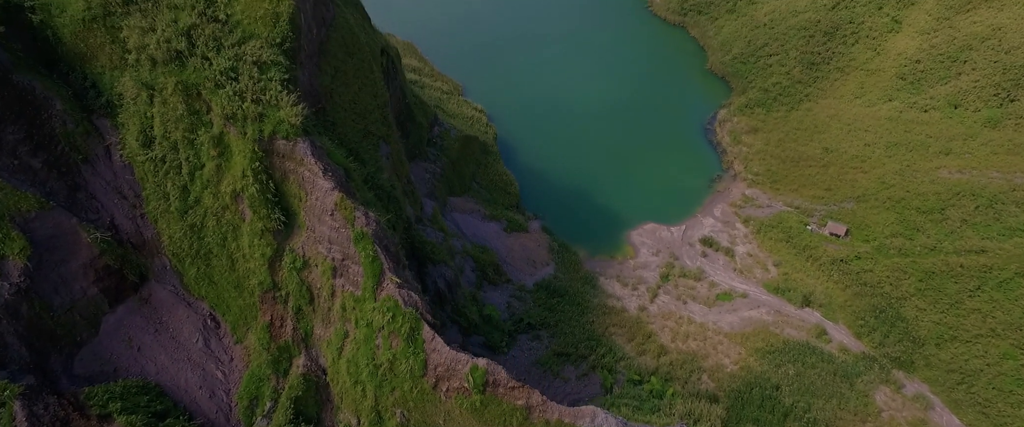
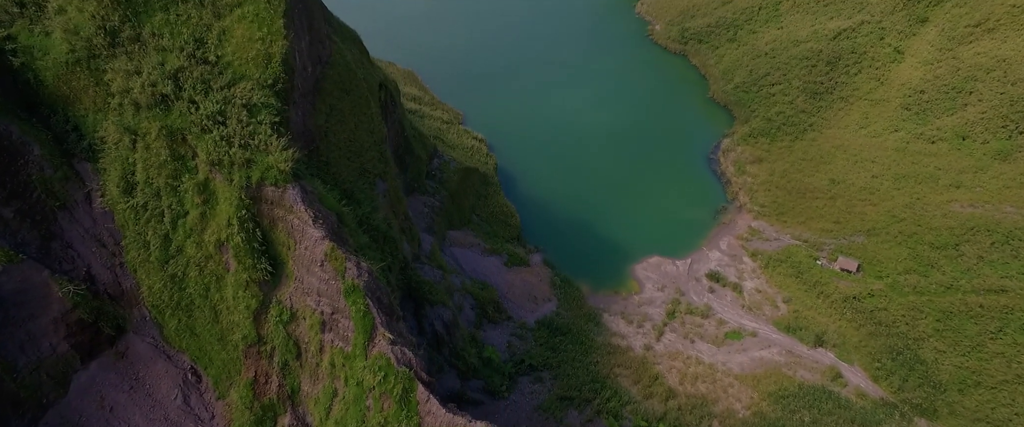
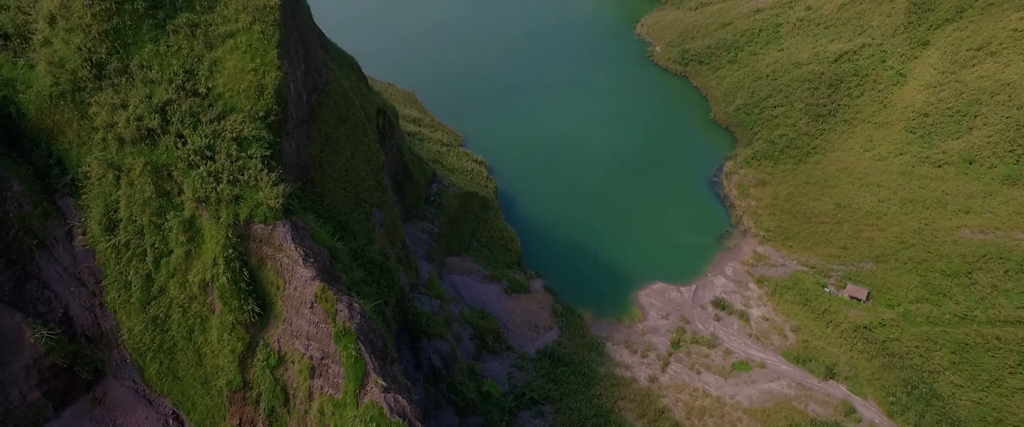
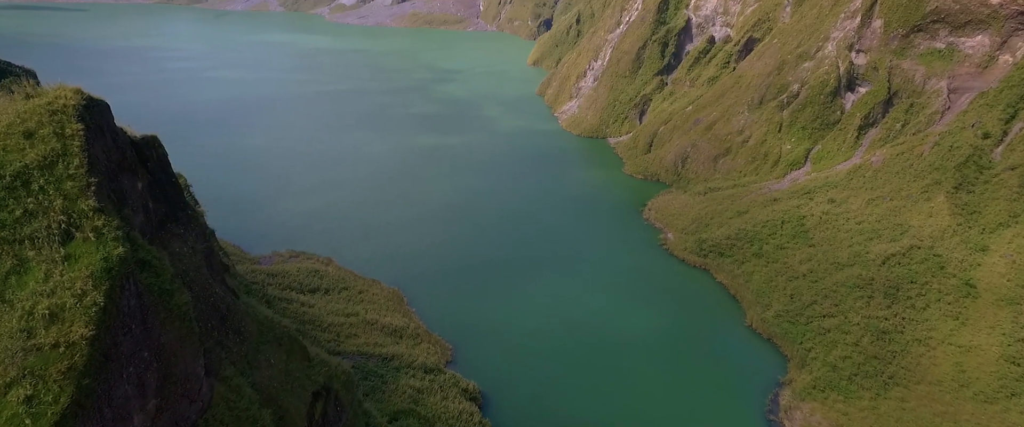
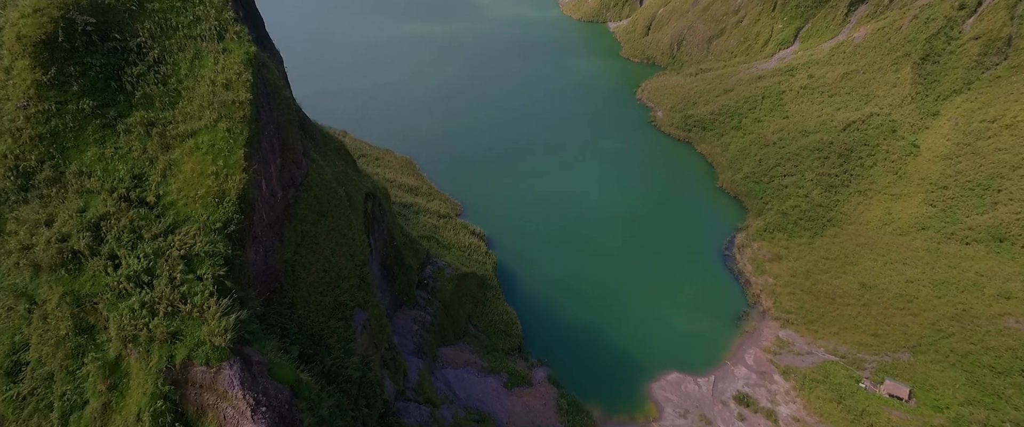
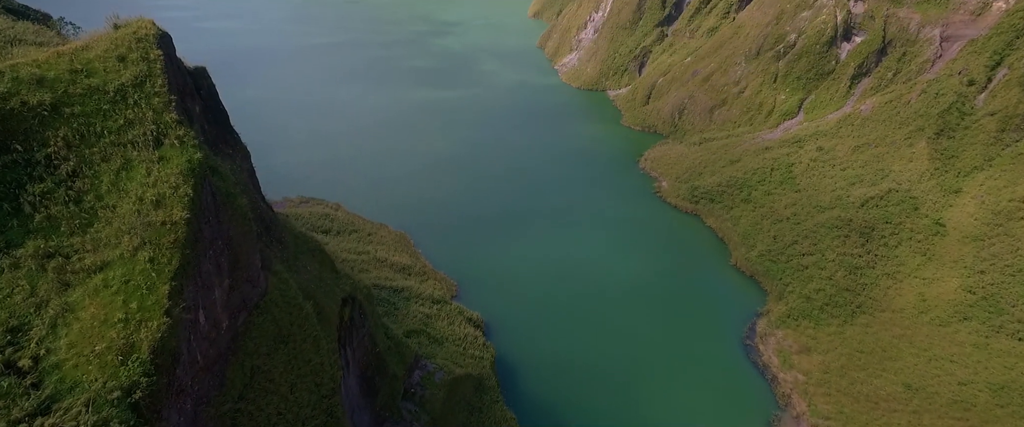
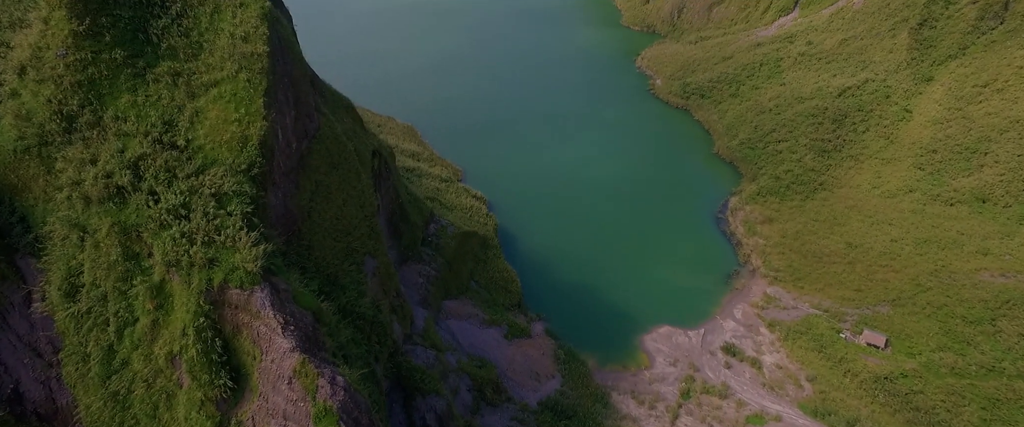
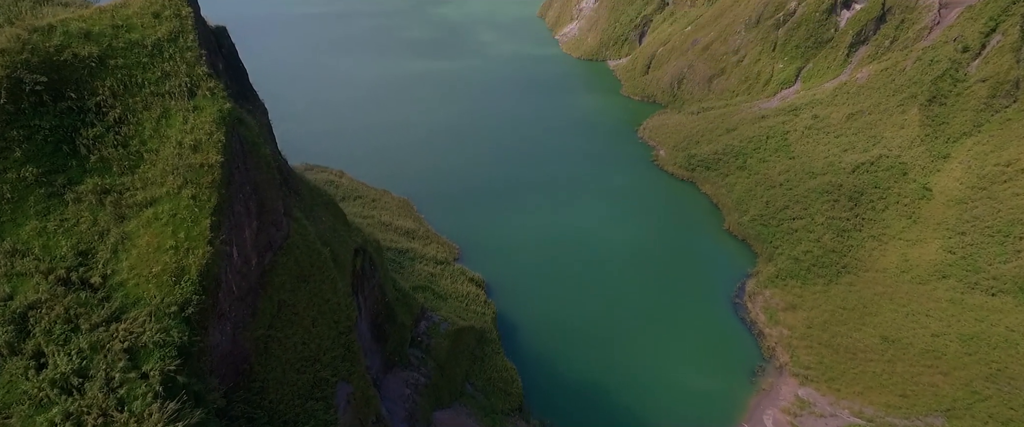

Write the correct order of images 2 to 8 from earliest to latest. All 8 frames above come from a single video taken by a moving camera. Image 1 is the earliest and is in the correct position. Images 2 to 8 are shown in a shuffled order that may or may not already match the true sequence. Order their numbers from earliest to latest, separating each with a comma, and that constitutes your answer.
2, 3, 7, 5, 8, 6, 4
